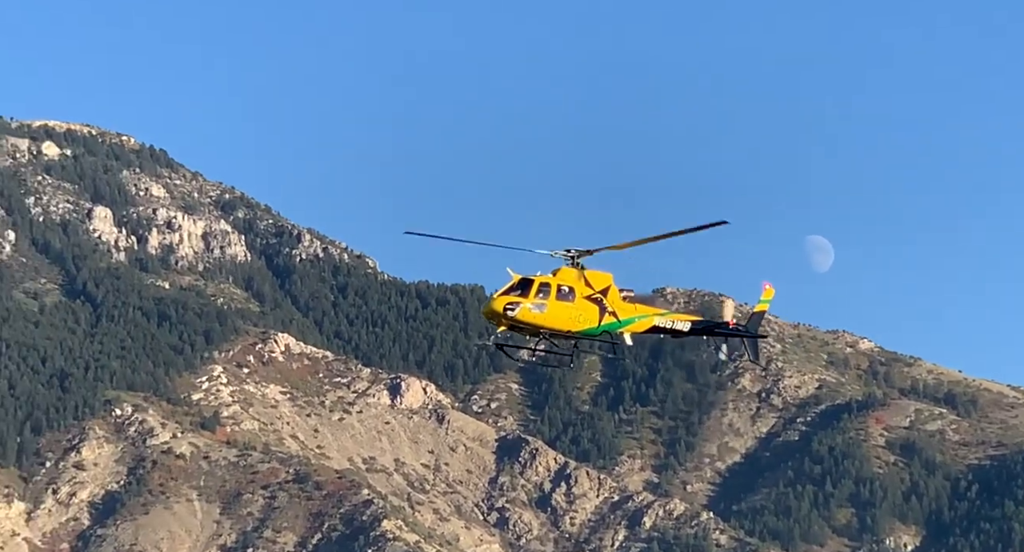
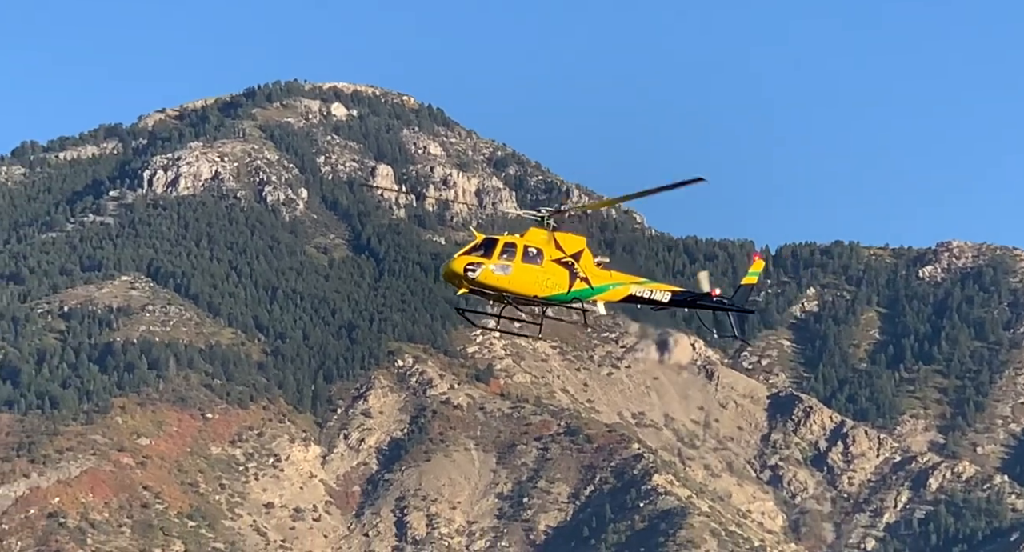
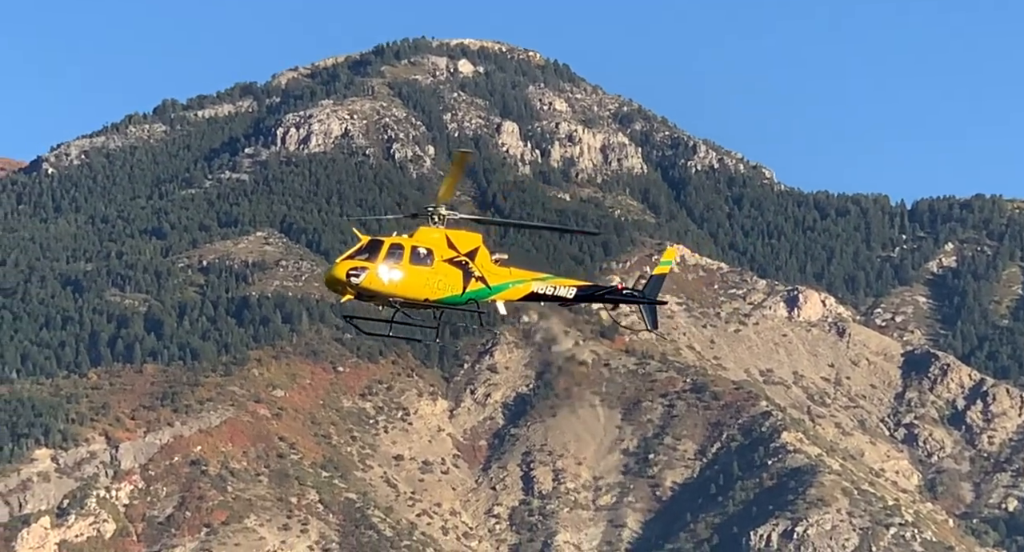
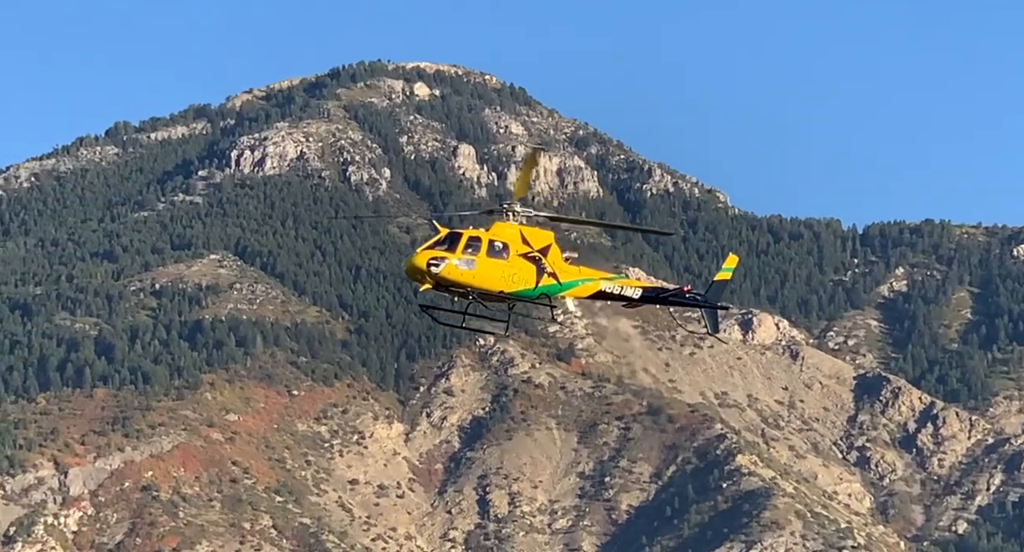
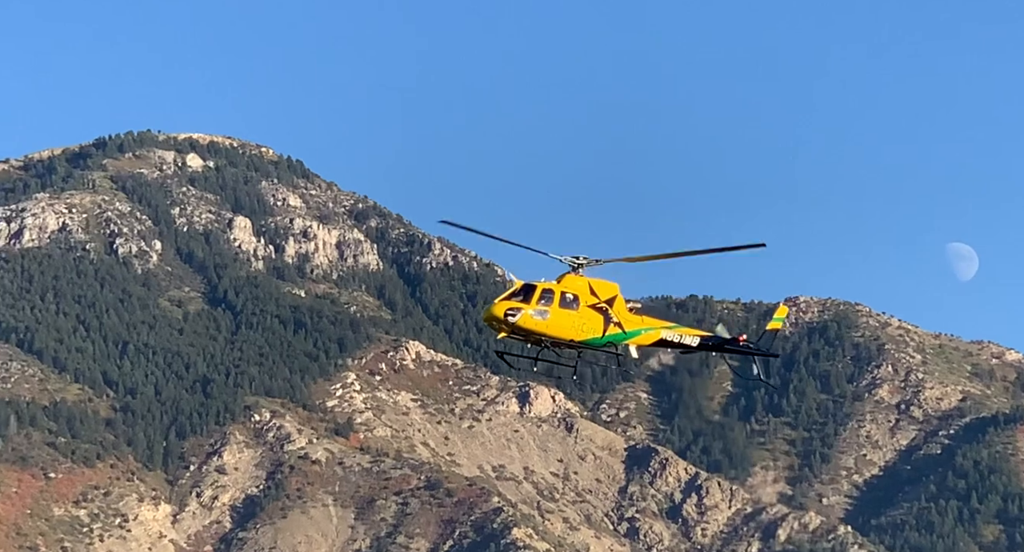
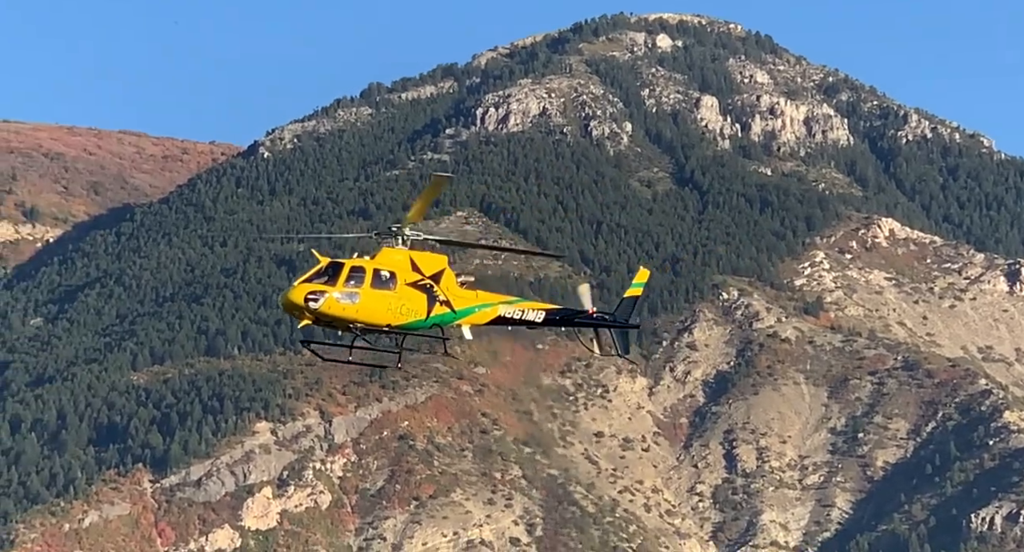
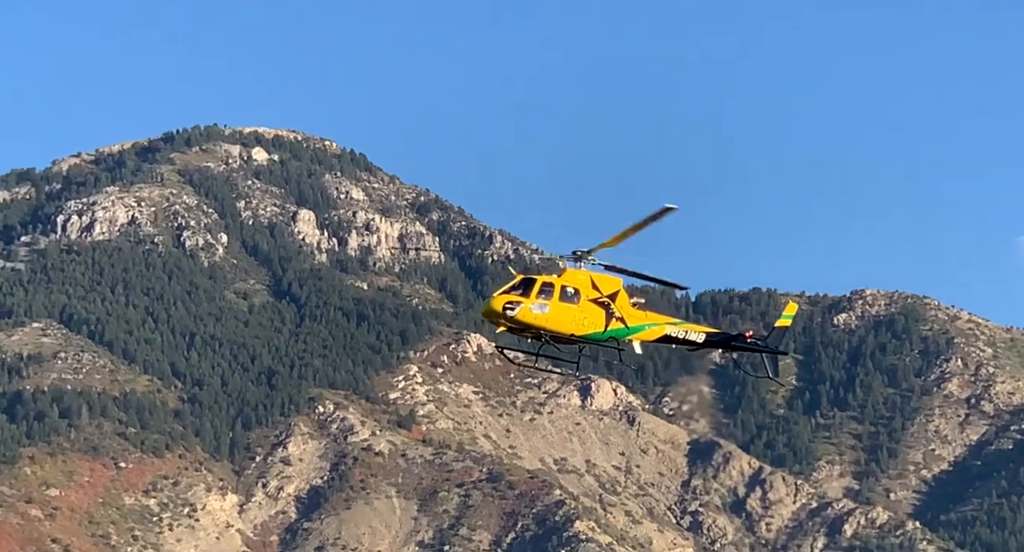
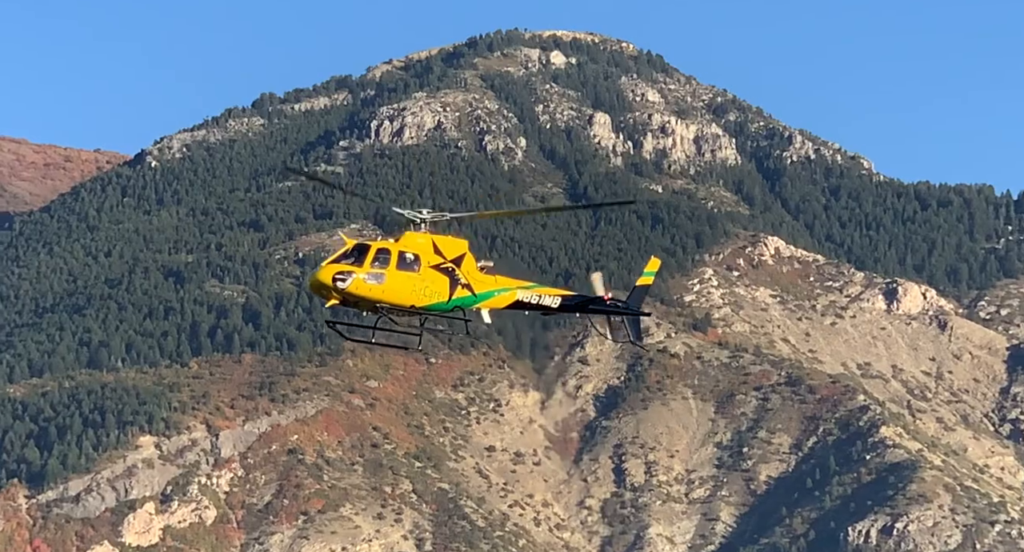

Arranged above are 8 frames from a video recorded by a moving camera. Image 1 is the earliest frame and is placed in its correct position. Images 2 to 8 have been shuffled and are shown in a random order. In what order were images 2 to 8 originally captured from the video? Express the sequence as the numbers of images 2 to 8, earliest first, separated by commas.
5, 7, 2, 4, 3, 8, 6
